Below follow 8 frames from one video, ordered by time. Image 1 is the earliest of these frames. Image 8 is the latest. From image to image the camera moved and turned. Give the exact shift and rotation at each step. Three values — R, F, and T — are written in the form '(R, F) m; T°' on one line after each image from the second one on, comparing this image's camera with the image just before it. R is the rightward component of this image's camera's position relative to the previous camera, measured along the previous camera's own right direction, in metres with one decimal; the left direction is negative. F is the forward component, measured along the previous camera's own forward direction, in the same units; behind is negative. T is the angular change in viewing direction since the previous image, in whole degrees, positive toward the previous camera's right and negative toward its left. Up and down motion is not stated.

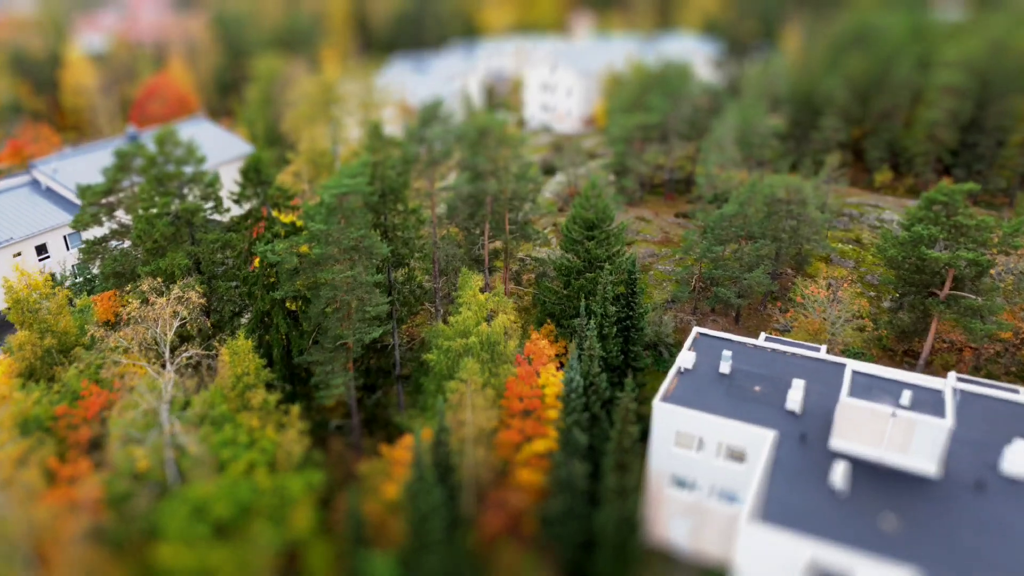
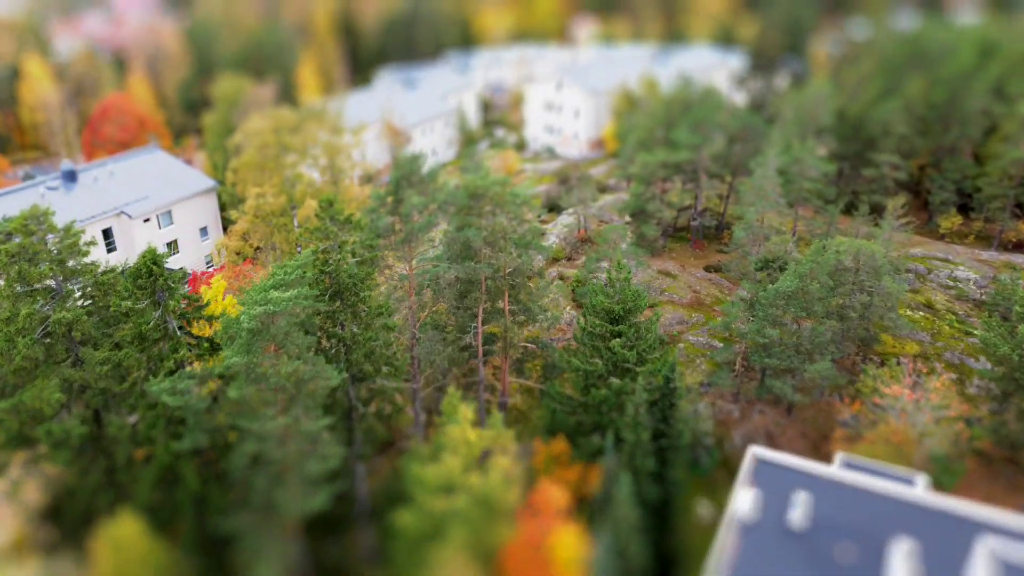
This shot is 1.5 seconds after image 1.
(-0.1, +6.3) m; 0°
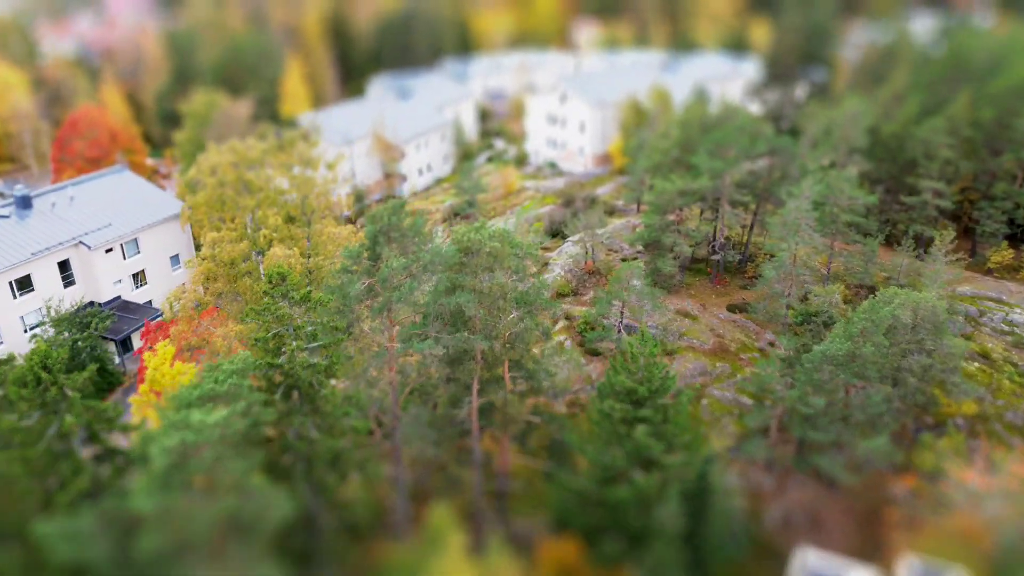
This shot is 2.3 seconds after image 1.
(0.0, +3.6) m; 0°
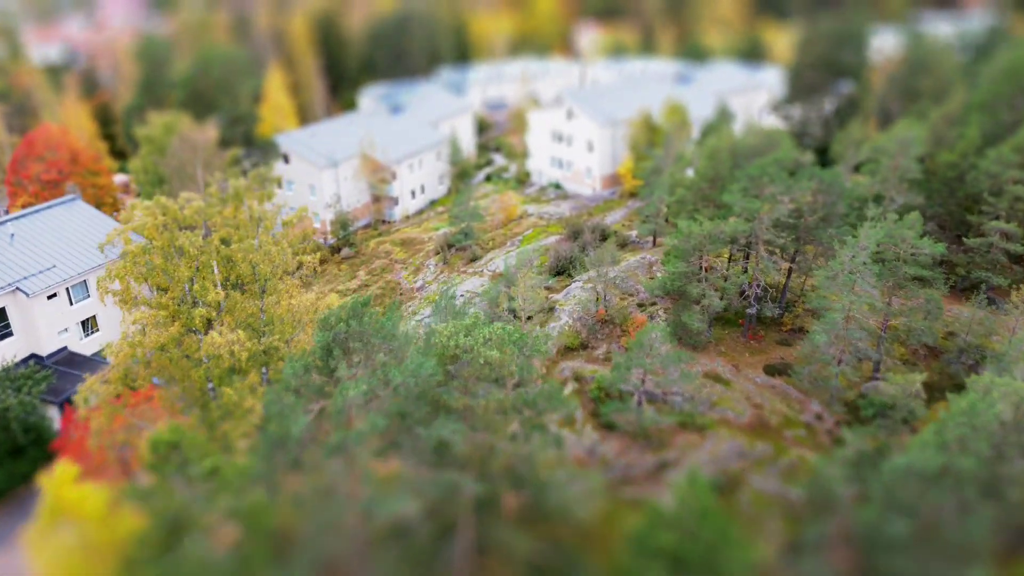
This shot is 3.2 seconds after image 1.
(-0.1, +4.4) m; 0°
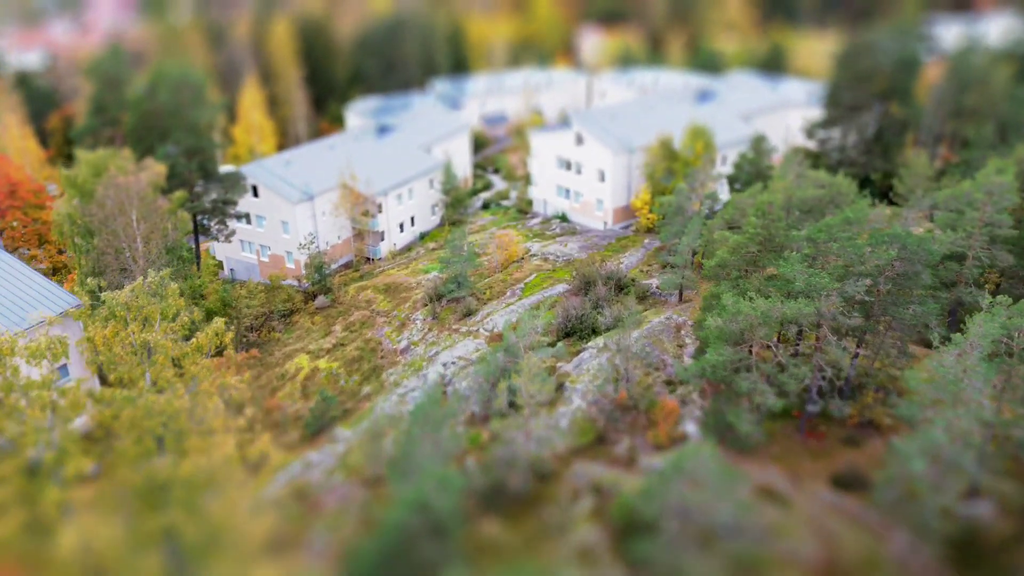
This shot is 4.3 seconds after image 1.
(0.0, +5.4) m; 0°
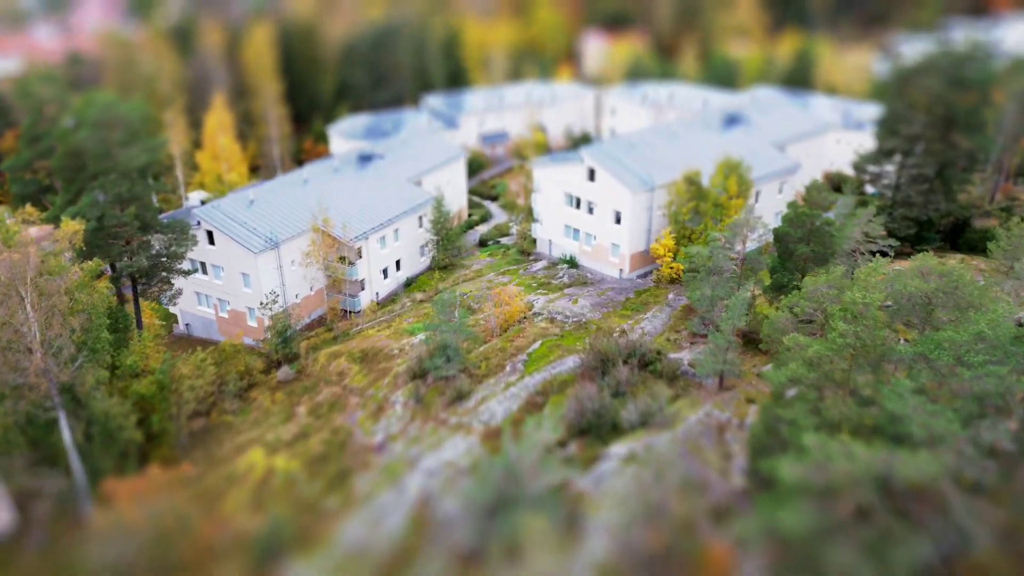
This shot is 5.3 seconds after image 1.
(0.0, +5.8) m; 0°
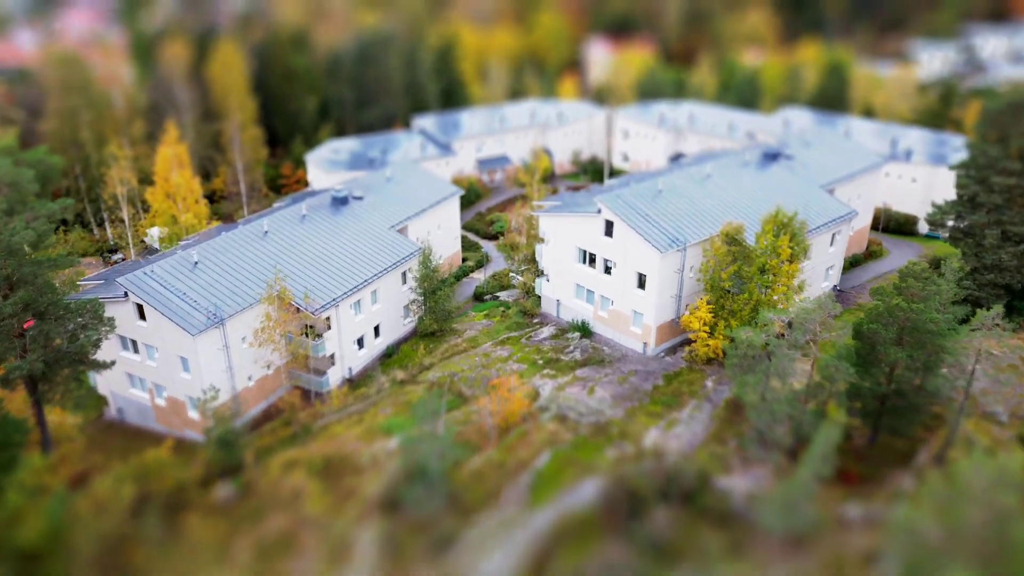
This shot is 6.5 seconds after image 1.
(0.0, +6.3) m; 0°
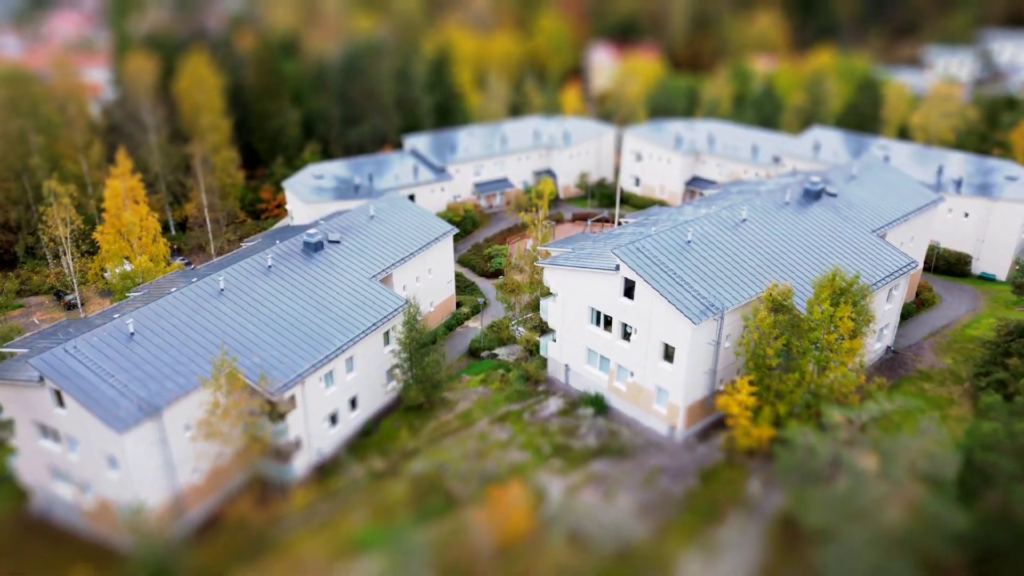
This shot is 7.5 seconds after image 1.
(0.0, +4.9) m; 0°
